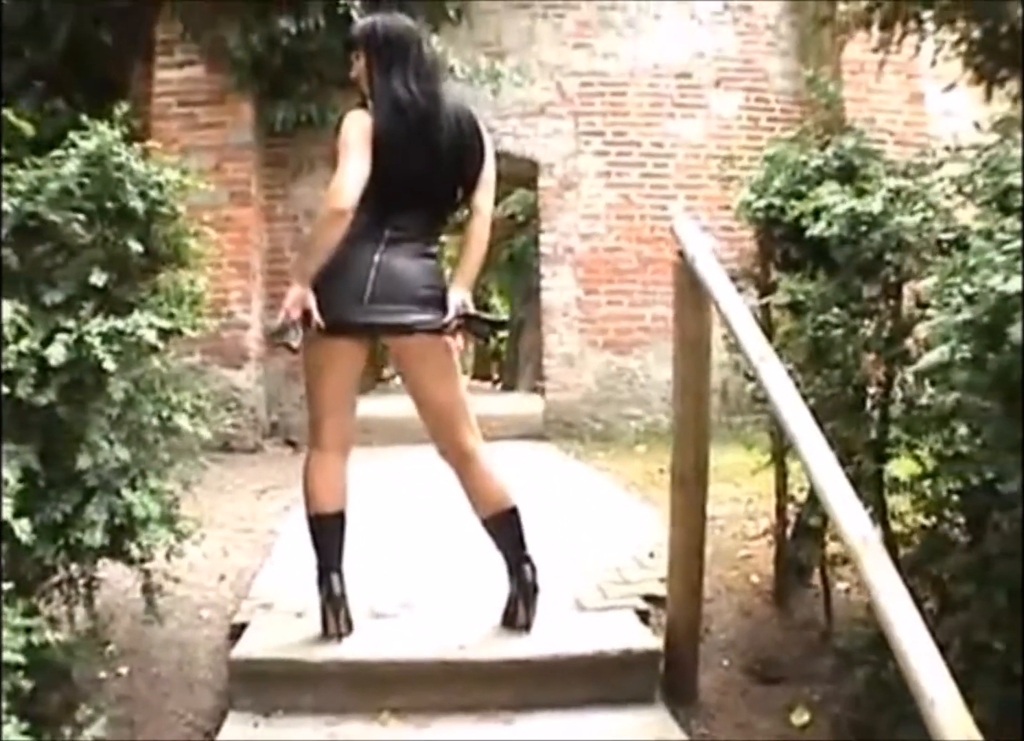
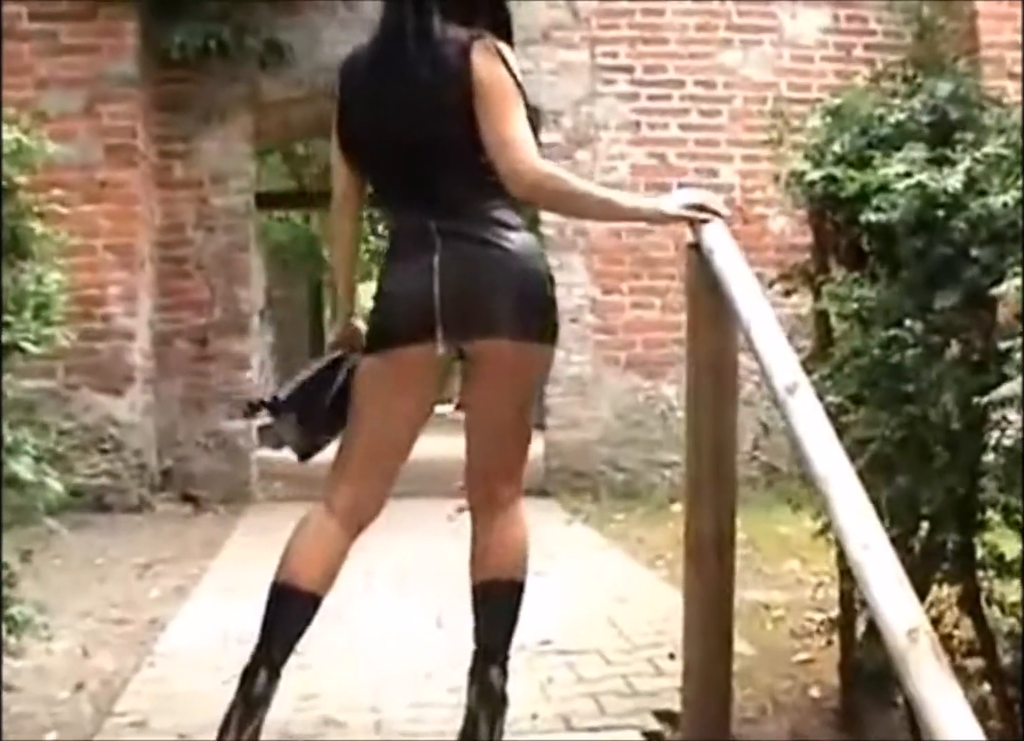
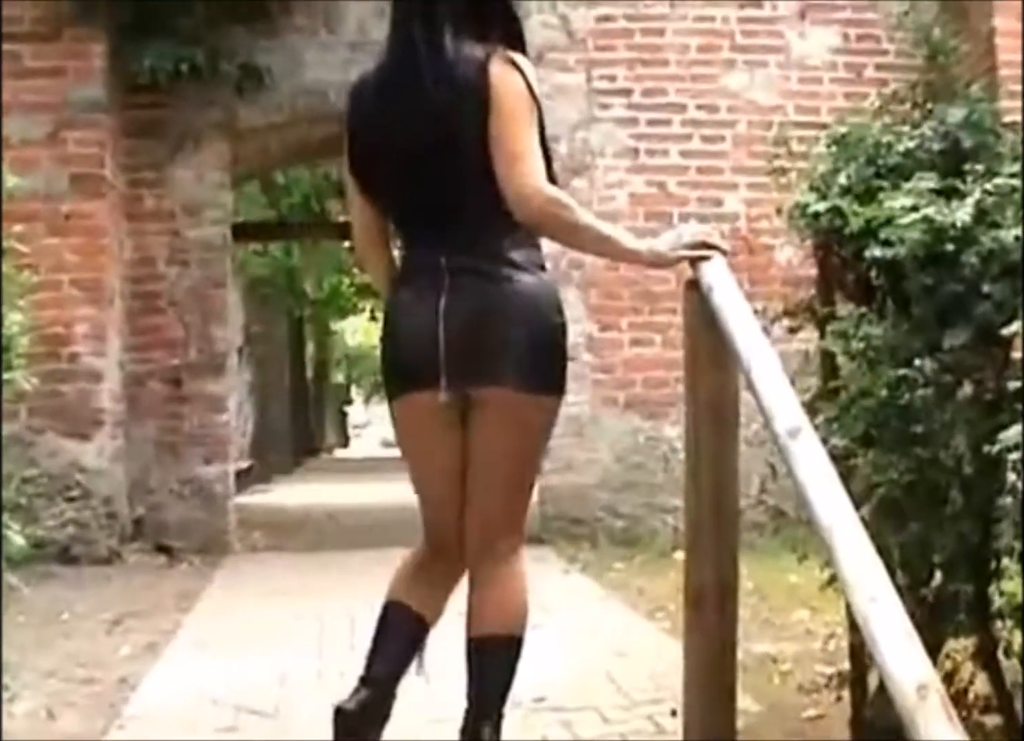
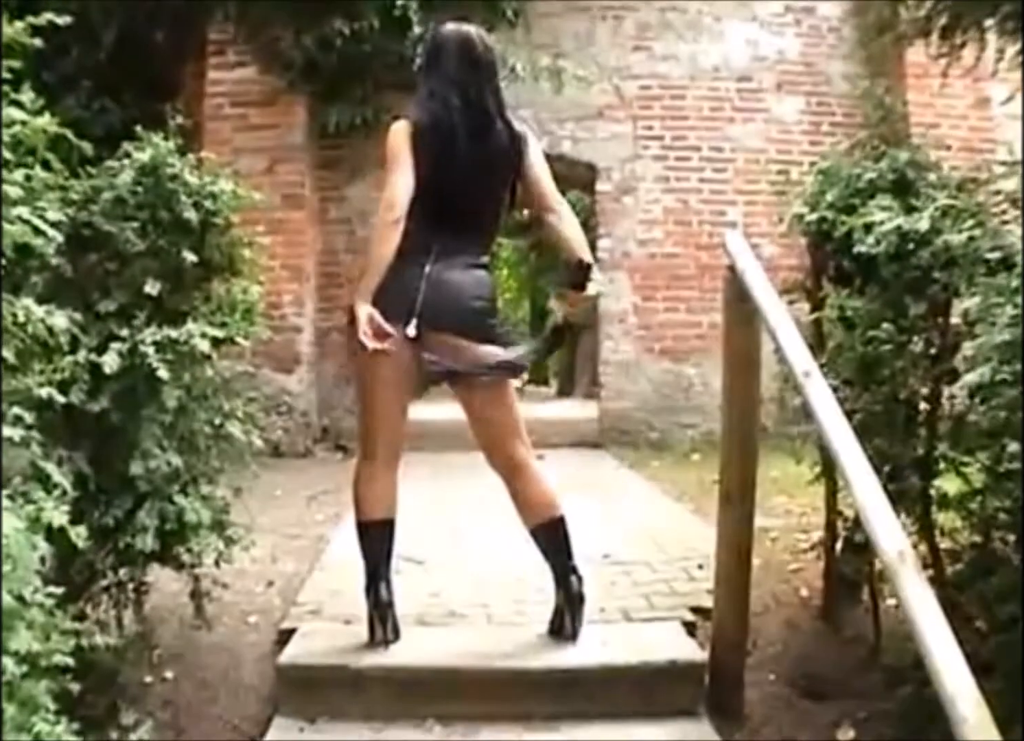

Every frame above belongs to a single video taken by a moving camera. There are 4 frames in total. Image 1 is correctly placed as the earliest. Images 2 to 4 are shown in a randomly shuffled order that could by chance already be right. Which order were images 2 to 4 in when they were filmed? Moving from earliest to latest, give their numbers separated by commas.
4, 2, 3
